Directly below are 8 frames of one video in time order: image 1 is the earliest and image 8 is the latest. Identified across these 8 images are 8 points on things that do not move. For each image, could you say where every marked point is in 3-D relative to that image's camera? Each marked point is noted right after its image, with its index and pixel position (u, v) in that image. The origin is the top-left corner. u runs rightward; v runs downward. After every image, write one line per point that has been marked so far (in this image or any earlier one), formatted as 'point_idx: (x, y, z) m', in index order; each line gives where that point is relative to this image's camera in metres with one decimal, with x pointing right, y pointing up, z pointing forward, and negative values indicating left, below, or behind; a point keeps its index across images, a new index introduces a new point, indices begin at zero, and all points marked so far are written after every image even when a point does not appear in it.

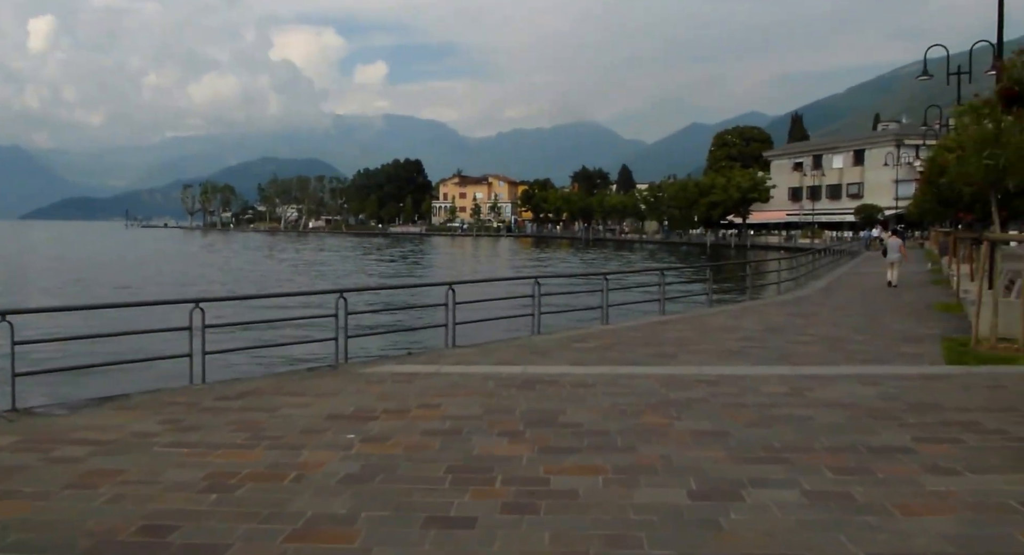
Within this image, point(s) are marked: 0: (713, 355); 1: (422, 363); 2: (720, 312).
0: (+3.0, -1.1, +12.1) m
1: (-1.2, -1.2, +11.7) m
2: (+4.7, -0.8, +18.4) m
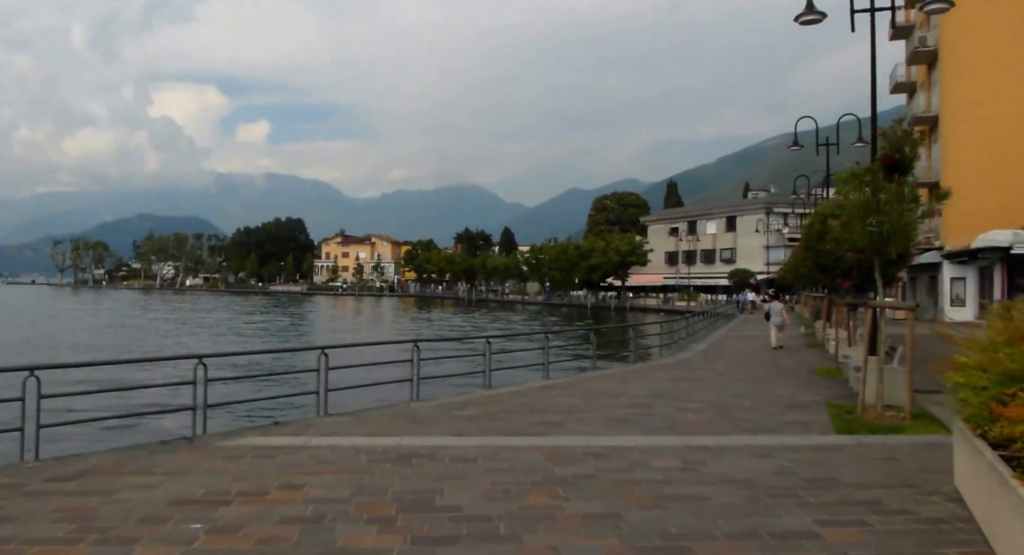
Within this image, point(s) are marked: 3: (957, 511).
0: (+1.3, -2.1, +11.7) m
1: (-2.9, -2.0, +10.6) m
2: (+2.0, -2.2, +18.1) m
3: (+3.4, -1.8, +6.2) m
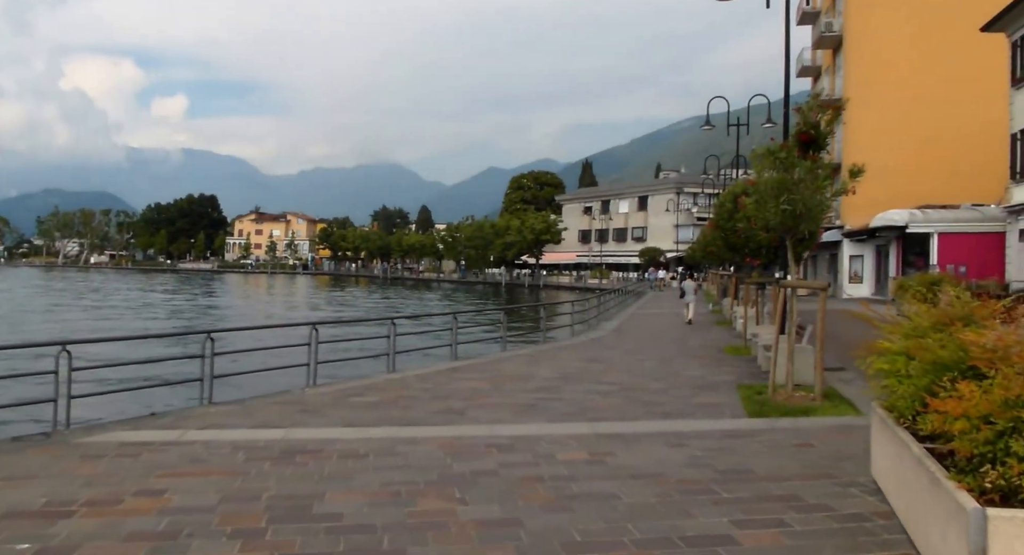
0: (-0.1, -1.8, +11.0) m
1: (-4.1, -1.8, +9.6) m
2: (0.0, -1.7, +17.5) m
3: (+2.6, -1.6, +5.8) m
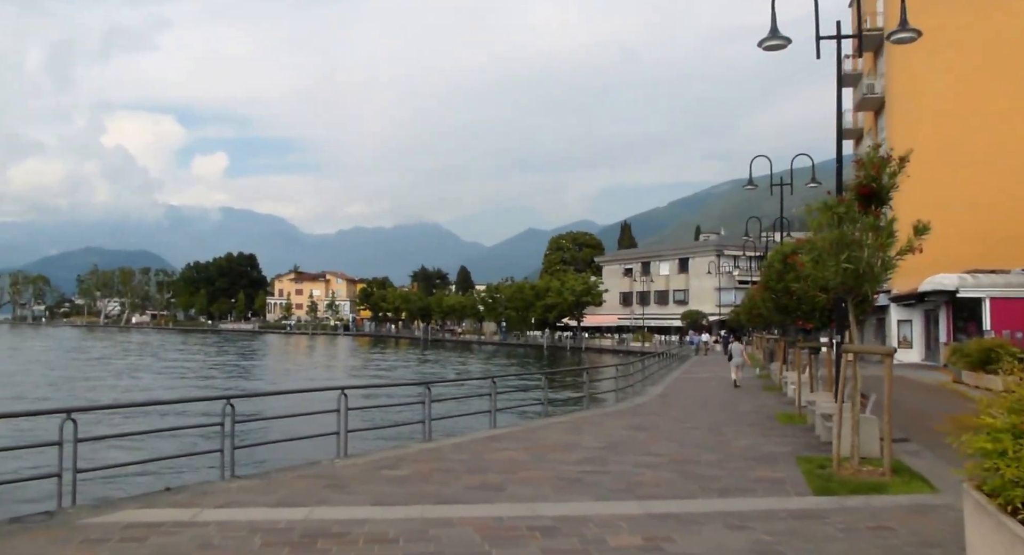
0: (+0.5, -2.6, +10.2) m
1: (-3.6, -2.5, +8.9) m
2: (+0.9, -3.0, +16.6) m
3: (+2.9, -2.0, +4.8) m
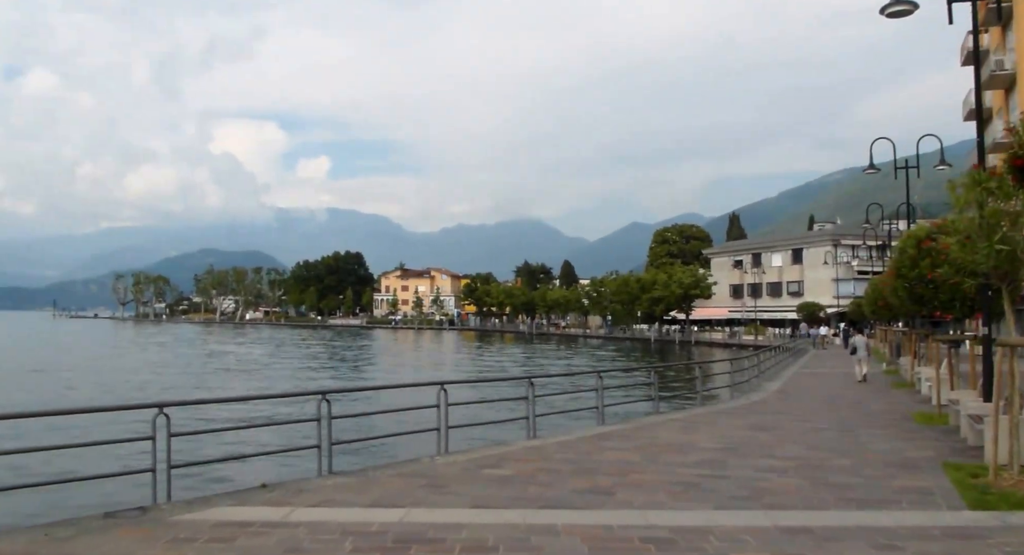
0: (+1.7, -2.4, +9.3) m
1: (-2.5, -2.3, +8.6) m
2: (+3.0, -2.8, +15.6) m
3: (+3.5, -1.9, +3.7) m
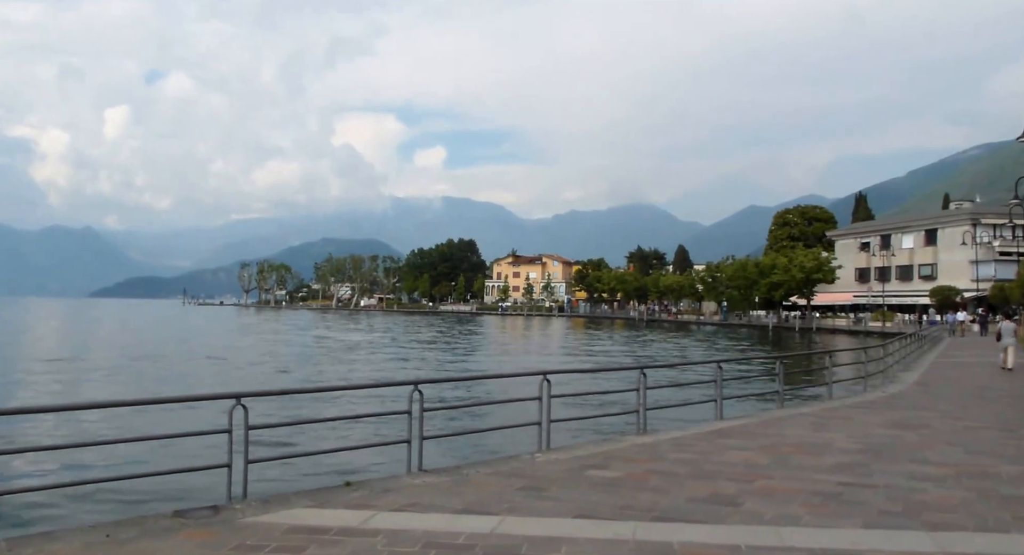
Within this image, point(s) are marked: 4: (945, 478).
0: (+2.8, -2.1, +8.0) m
1: (-1.5, -2.1, +7.8) m
2: (+4.9, -2.4, +14.1) m
3: (+3.7, -1.7, +2.2) m
4: (+4.7, -2.2, +8.8) m
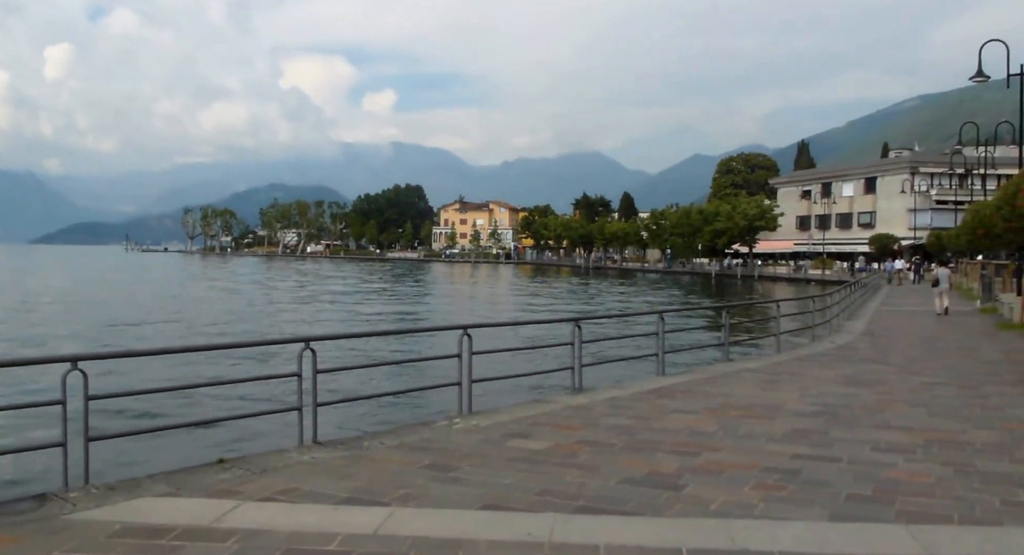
0: (+2.0, -1.7, +6.8) m
1: (-2.2, -1.6, +6.4) m
2: (+3.7, -1.5, +13.1) m
3: (+3.3, -1.6, +1.1) m
4: (+3.8, -1.7, +7.8) m
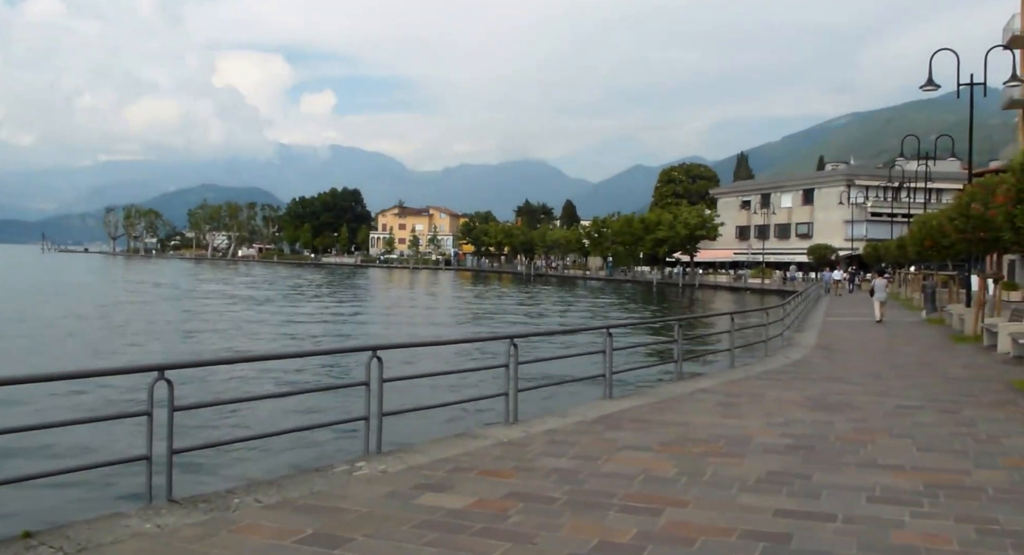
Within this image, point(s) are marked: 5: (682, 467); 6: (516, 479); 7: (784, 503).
0: (+1.4, -1.7, +5.2) m
1: (-2.8, -1.7, +4.5) m
2: (+2.7, -1.7, +11.6) m
3: (+3.1, -1.7, -0.4) m
4: (+3.1, -1.8, +6.4) m
5: (+1.5, -1.7, +7.3) m
6: (0.0, -1.7, +6.8) m
7: (+2.1, -1.7, +6.3) m
